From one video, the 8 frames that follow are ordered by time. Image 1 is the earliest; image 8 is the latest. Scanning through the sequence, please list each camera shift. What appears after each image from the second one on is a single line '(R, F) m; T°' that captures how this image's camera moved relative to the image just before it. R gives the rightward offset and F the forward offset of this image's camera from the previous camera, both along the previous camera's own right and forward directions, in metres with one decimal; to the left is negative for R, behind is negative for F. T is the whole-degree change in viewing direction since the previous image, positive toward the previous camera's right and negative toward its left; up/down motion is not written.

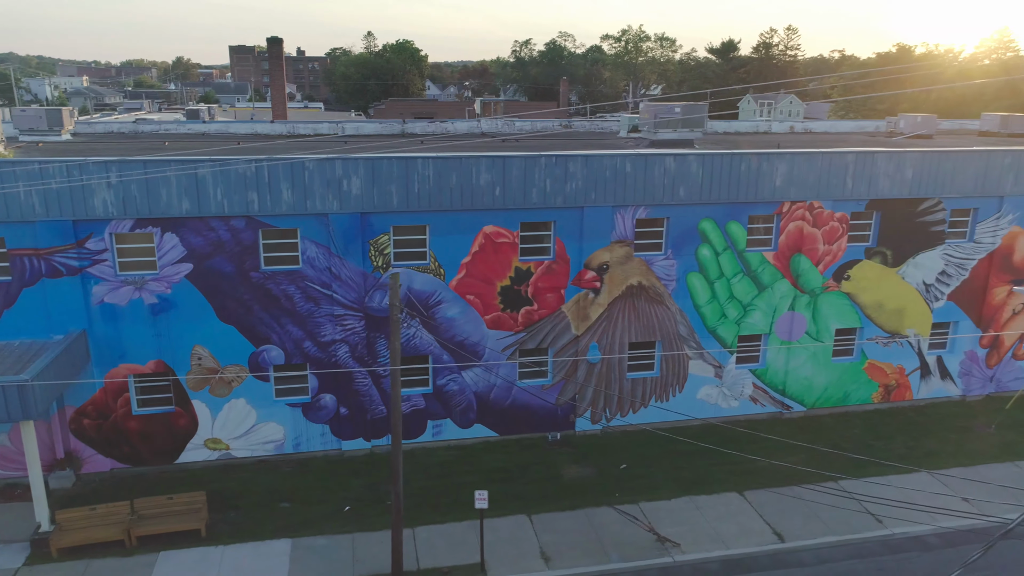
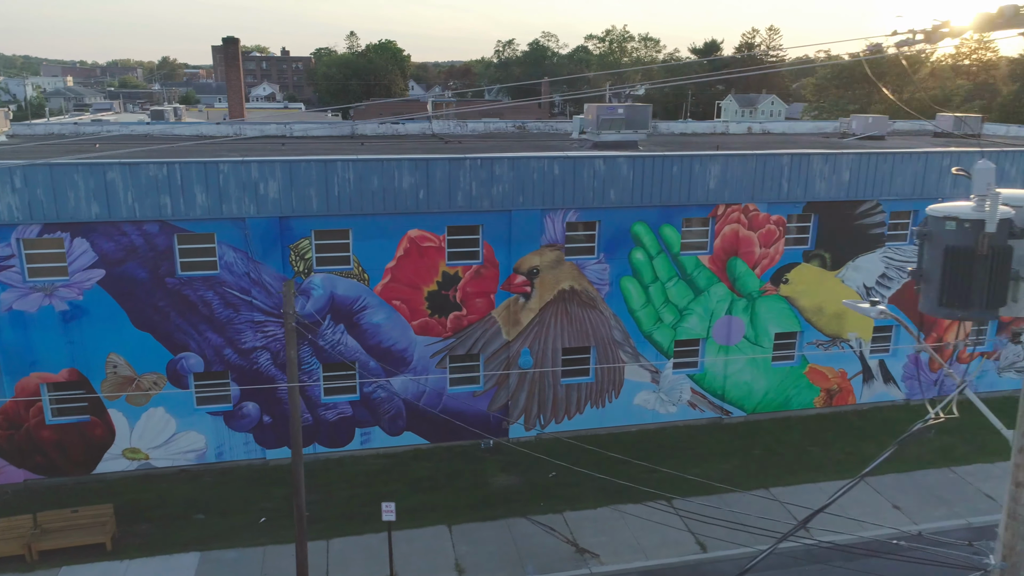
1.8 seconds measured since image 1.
(+1.5, +0.3) m; +1°
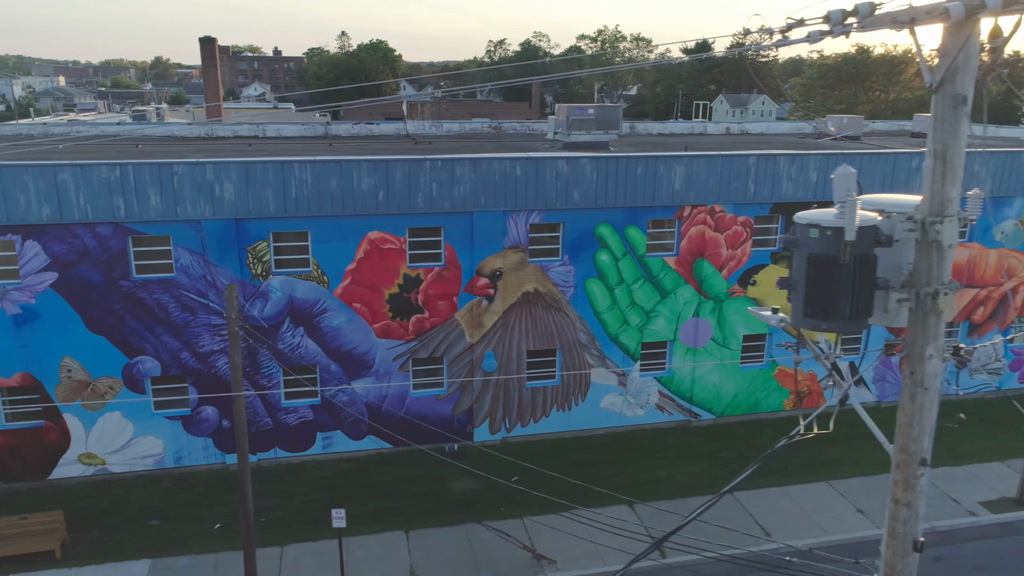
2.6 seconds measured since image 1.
(+0.8, +0.2) m; 0°
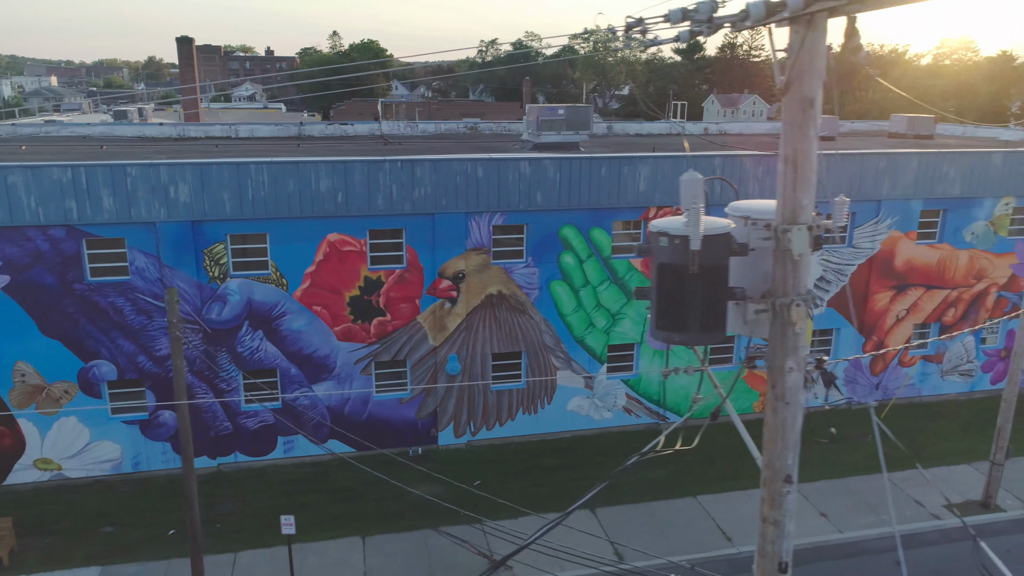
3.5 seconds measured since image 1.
(+0.8, +0.2) m; 0°
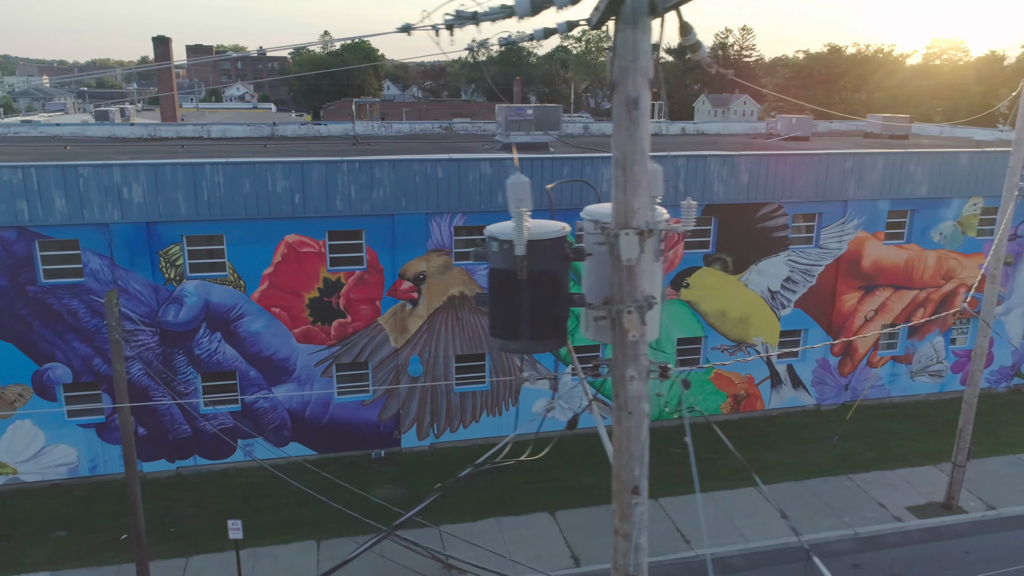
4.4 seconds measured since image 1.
(+0.8, +0.1) m; 0°
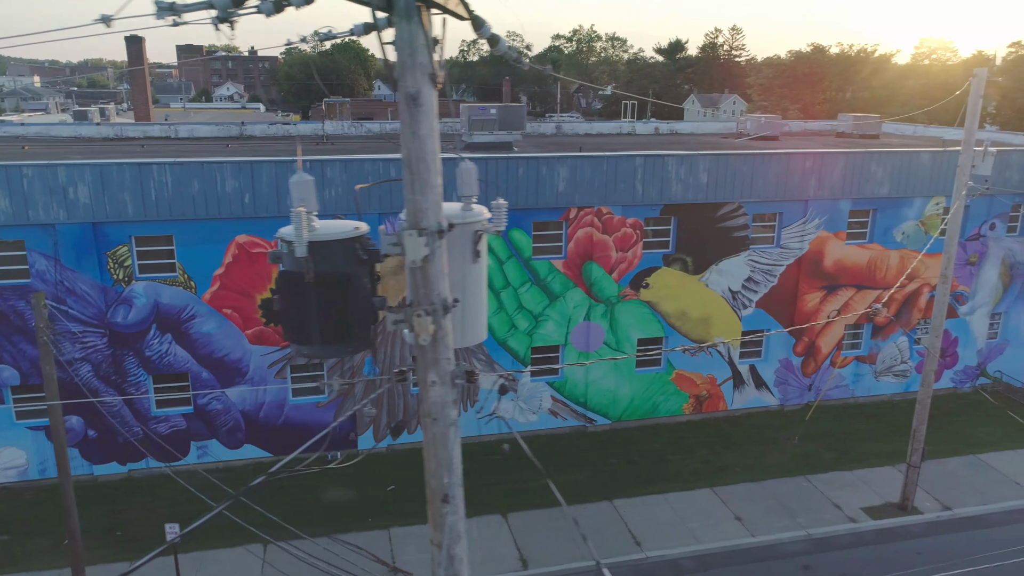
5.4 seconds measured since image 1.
(+0.9, +0.1) m; 0°
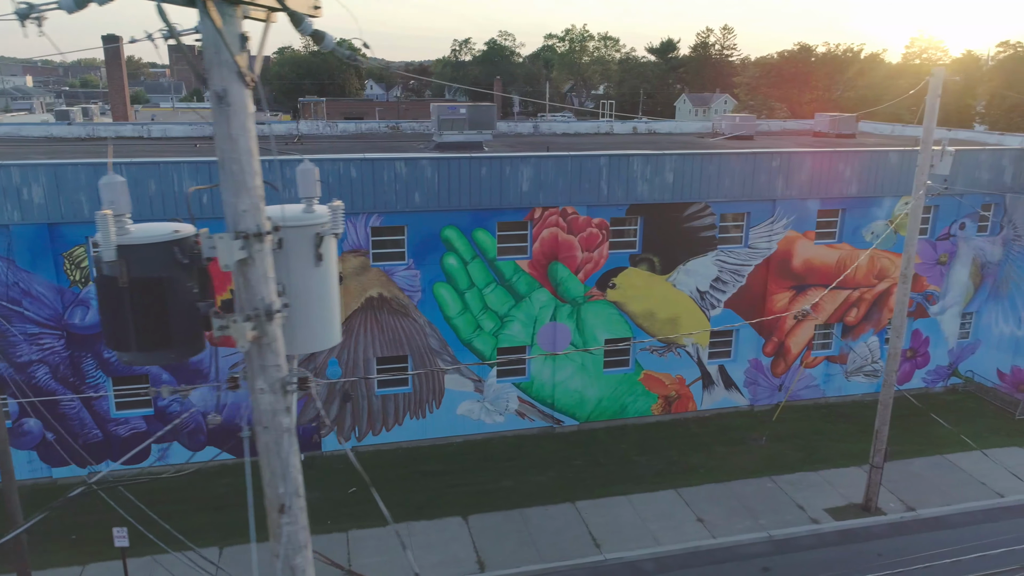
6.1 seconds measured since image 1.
(+0.7, +0.1) m; 0°
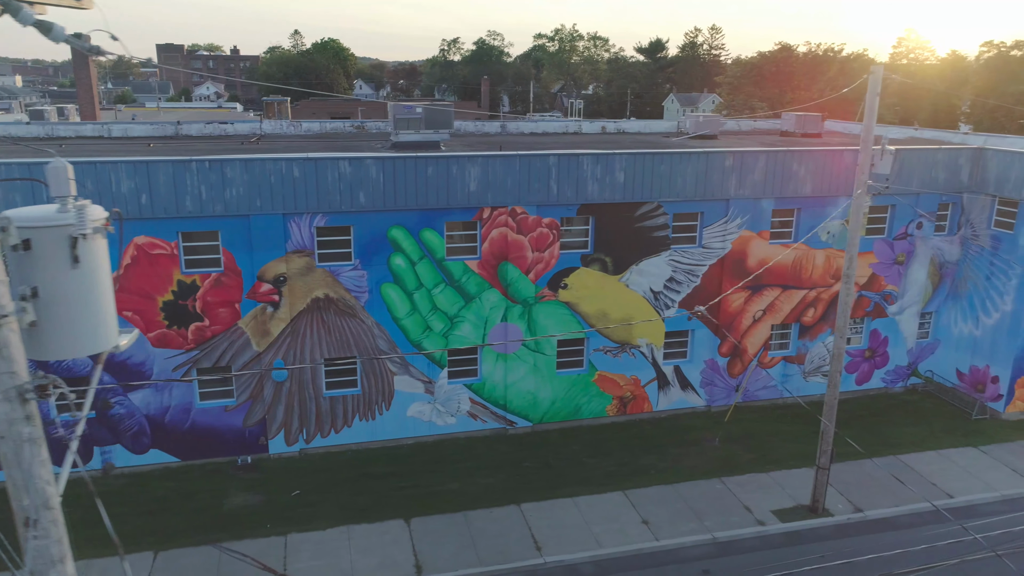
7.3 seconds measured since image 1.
(+1.1, +0.2) m; 0°
